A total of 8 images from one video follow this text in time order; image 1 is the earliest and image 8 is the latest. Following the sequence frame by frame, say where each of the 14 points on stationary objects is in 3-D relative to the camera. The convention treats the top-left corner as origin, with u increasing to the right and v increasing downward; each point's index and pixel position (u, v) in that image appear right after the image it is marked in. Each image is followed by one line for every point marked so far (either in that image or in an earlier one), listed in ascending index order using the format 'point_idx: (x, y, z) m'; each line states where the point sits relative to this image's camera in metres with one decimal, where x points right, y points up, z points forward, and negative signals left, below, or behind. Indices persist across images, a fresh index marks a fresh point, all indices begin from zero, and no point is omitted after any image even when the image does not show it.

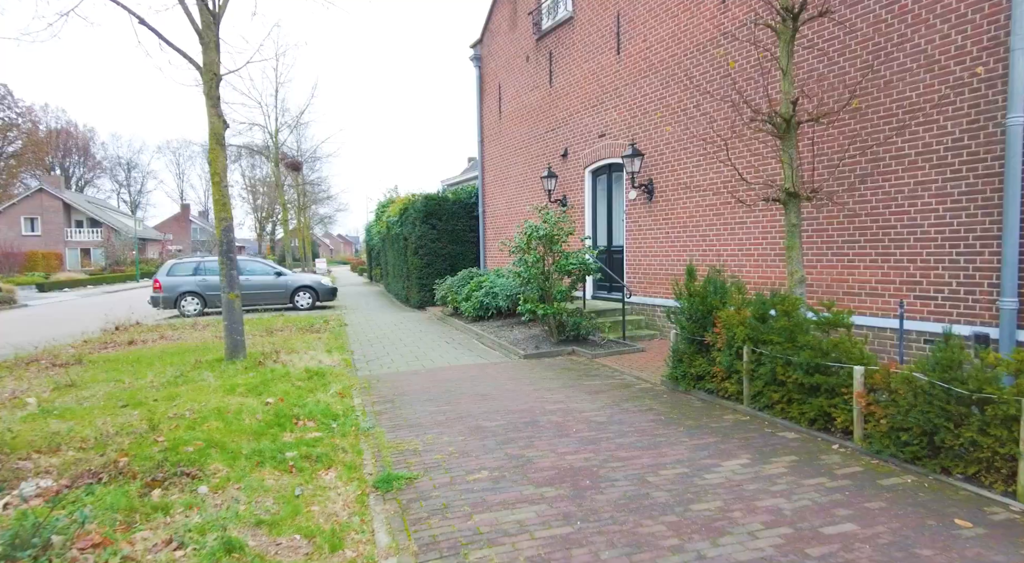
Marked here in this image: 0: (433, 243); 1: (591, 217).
0: (-2.1, +1.0, +15.9) m
1: (+1.6, +1.2, +11.7) m
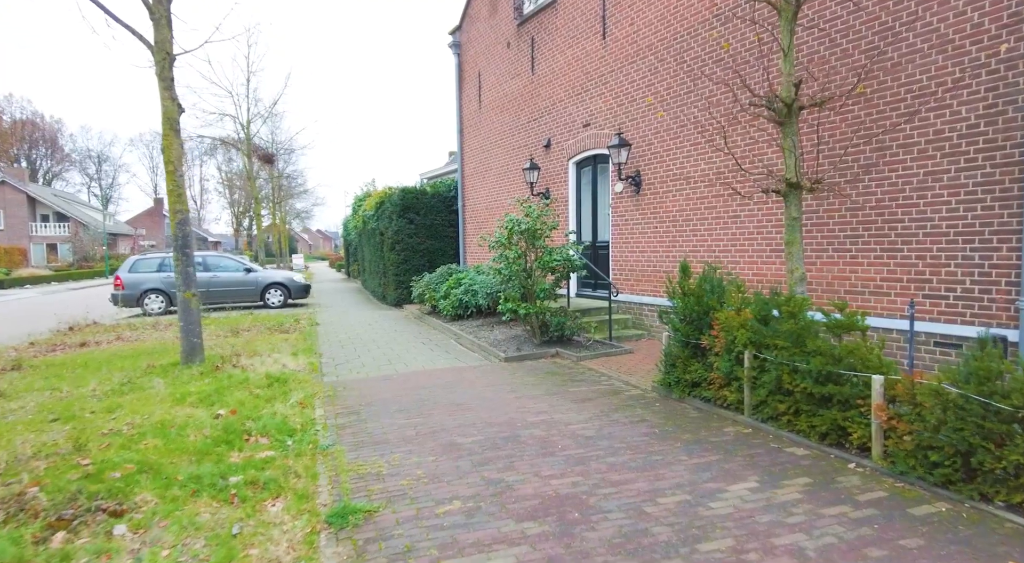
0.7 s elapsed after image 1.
0: (-2.6, +1.1, +15.2) m
1: (+1.2, +1.3, +11.2) m
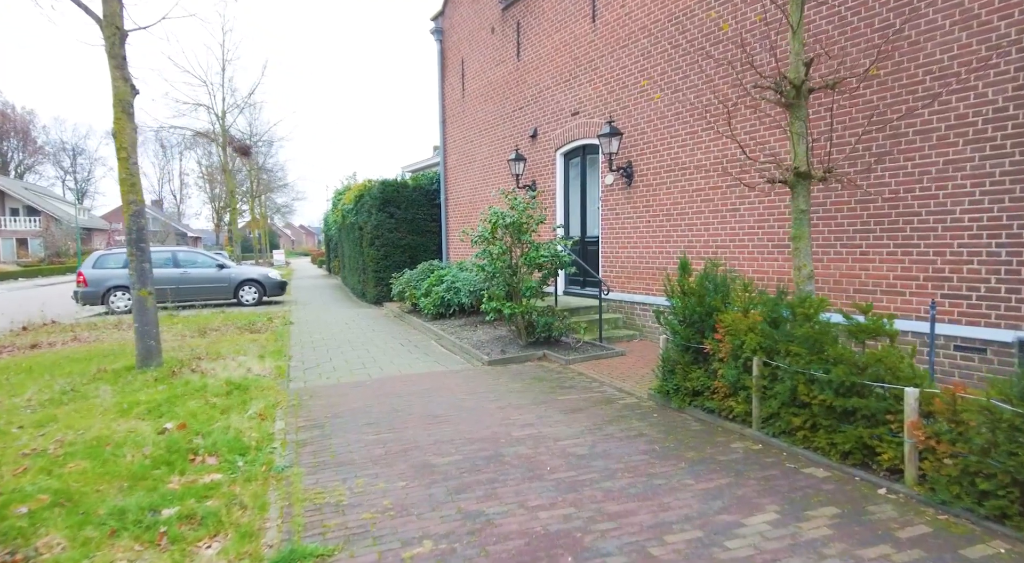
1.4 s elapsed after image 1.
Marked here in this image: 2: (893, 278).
0: (-3.0, +1.2, +14.6) m
1: (+0.9, +1.4, +10.7) m
2: (+3.7, 0.0, +5.7) m
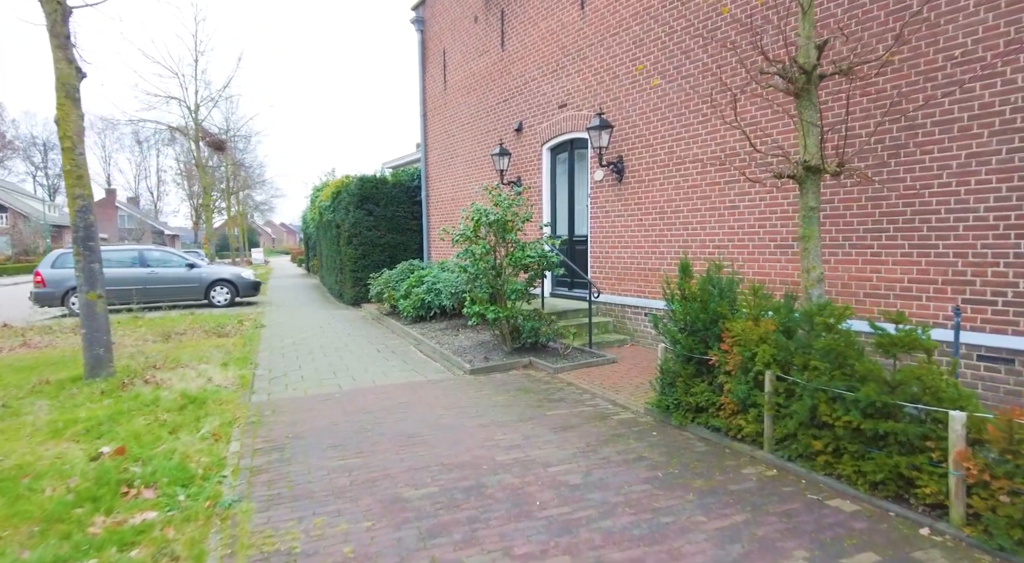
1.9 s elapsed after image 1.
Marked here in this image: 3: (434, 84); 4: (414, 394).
0: (-3.3, +1.2, +14.0) m
1: (+0.6, +1.3, +10.1) m
2: (+3.5, 0.0, +5.3) m
3: (-1.8, +4.6, +13.9) m
4: (-1.0, -1.2, +6.1) m
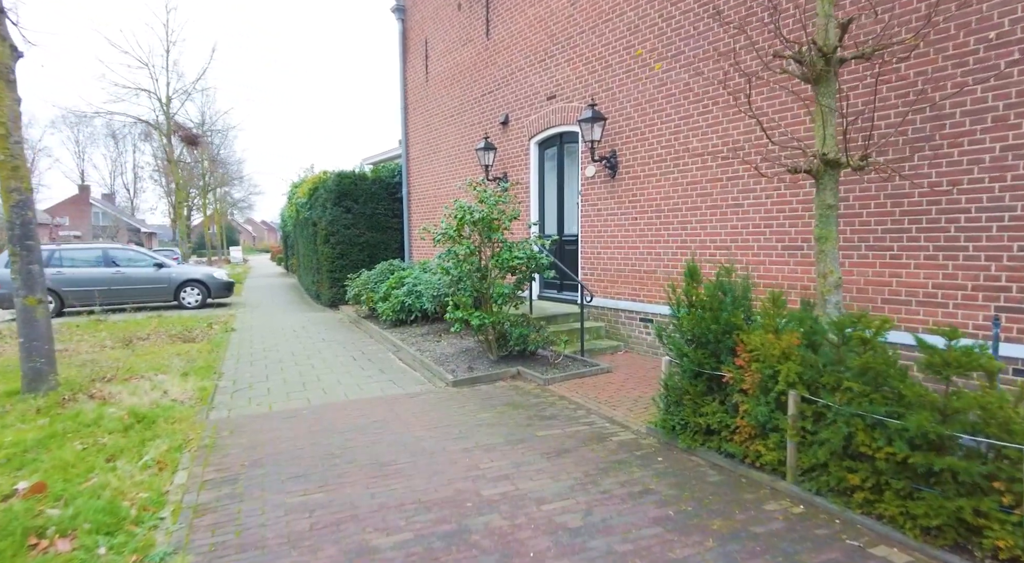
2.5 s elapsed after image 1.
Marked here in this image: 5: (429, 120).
0: (-3.7, +1.2, +13.3) m
1: (+0.4, +1.3, +9.6) m
2: (+3.4, 0.0, +4.8) m
3: (-2.2, +4.6, +13.3) m
4: (-1.1, -1.2, +5.5) m
5: (-1.8, +3.5, +12.8) m
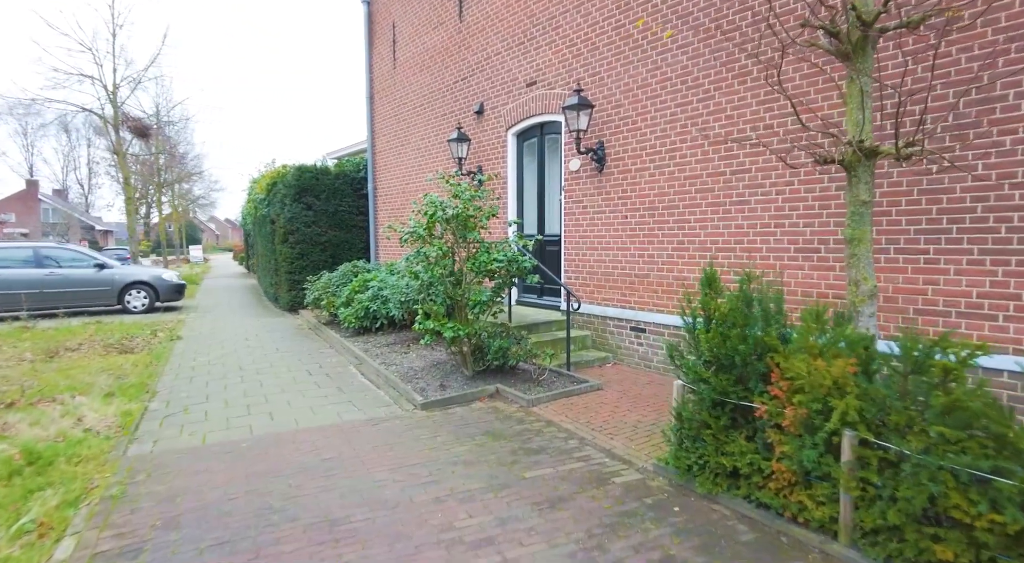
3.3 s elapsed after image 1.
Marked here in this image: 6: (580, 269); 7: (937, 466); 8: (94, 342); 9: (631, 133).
0: (-4.2, +1.1, +12.3) m
1: (+0.1, +1.3, +8.8) m
2: (+3.3, -0.1, +4.2) m
3: (-2.7, +4.5, +12.3) m
4: (-1.3, -1.3, +4.6) m
5: (-2.3, +3.4, +11.9) m
6: (+0.9, +0.2, +7.5) m
7: (+1.8, -0.8, +2.5) m
8: (-6.9, -1.0, +9.8) m
9: (+1.3, +1.7, +6.7) m
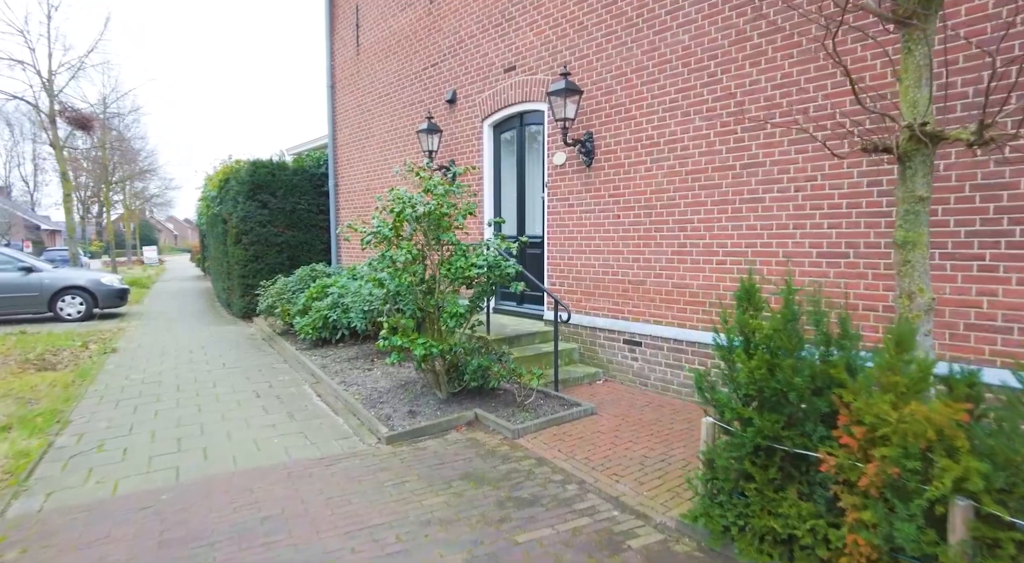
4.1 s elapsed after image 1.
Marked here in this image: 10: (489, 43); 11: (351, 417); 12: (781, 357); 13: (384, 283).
0: (-4.7, +1.0, +11.2) m
1: (-0.3, +1.2, +8.0) m
2: (+3.2, -0.2, +3.5) m
3: (-3.2, +4.5, +11.4) m
4: (-1.4, -1.3, +3.7) m
5: (-2.8, +3.3, +11.0) m
6: (+0.6, +0.1, +6.8) m
7: (+1.8, -0.9, +1.8) m
8: (-7.2, -1.1, +8.6) m
9: (+1.1, +1.6, +5.9) m
10: (-0.3, +3.1, +7.7) m
11: (-1.5, -1.2, +5.4) m
12: (+1.3, -0.4, +2.8) m
13: (-1.2, 0.0, +5.4) m
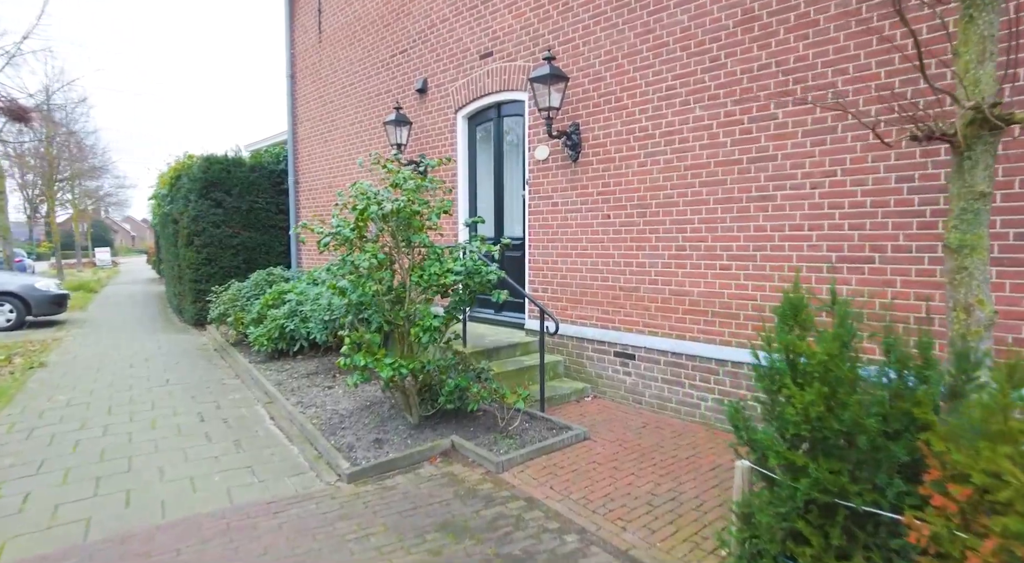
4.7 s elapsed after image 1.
0: (-5.2, +0.9, +10.3) m
1: (-0.5, +1.1, +7.3) m
2: (+3.2, -0.2, +3.1) m
3: (-3.7, +4.4, +10.6) m
4: (-1.4, -1.4, +3.0) m
5: (-3.2, +3.2, +10.2) m
6: (+0.4, 0.0, +6.1) m
7: (+1.9, -0.9, +1.2) m
8: (-7.5, -1.2, +7.5) m
9: (+1.0, +1.5, +5.4) m
10: (-0.6, +3.0, +7.0) m
11: (-1.6, -1.3, +4.6) m
12: (+1.3, -0.4, +2.2) m
13: (-1.3, -0.1, +4.7) m
